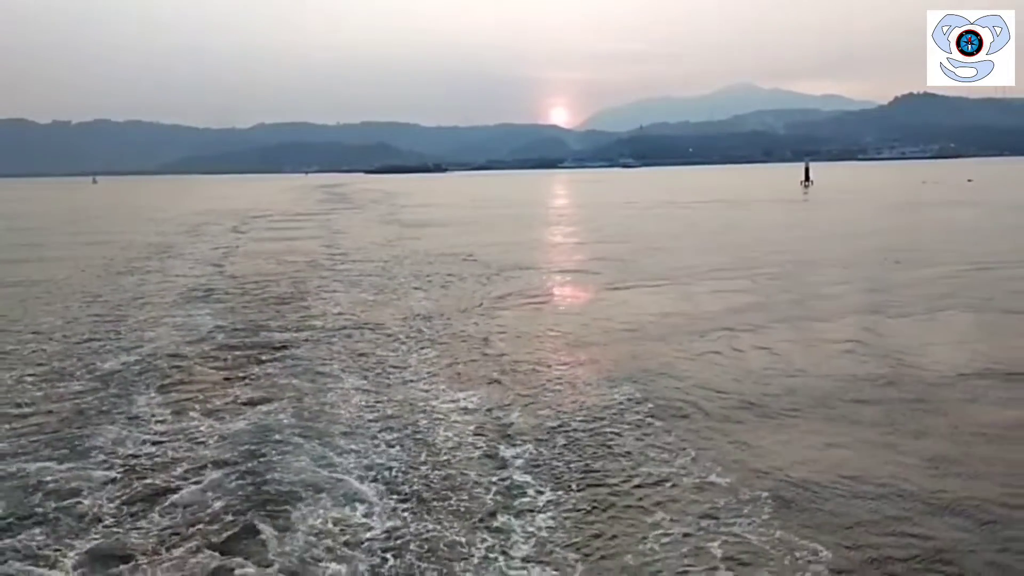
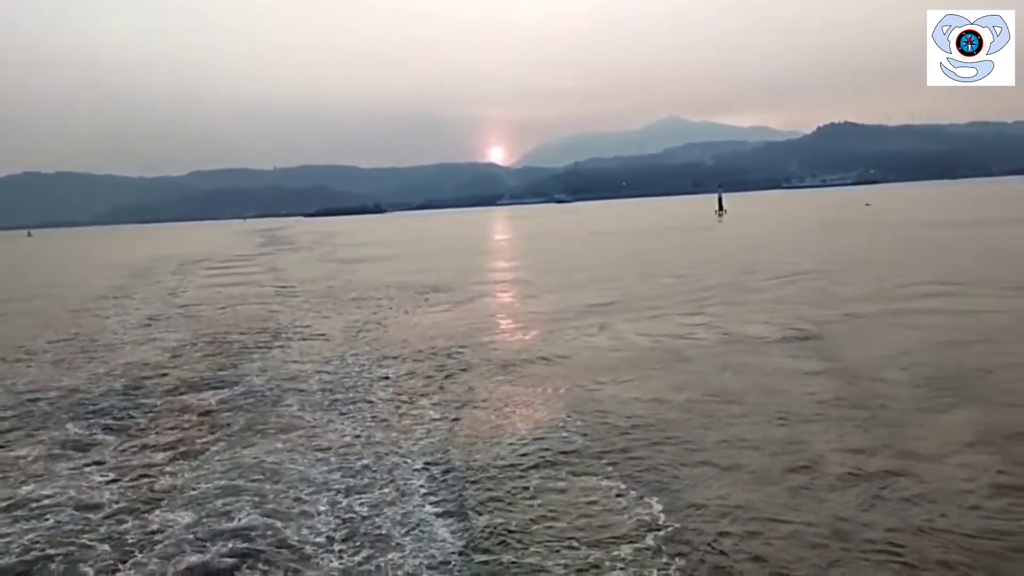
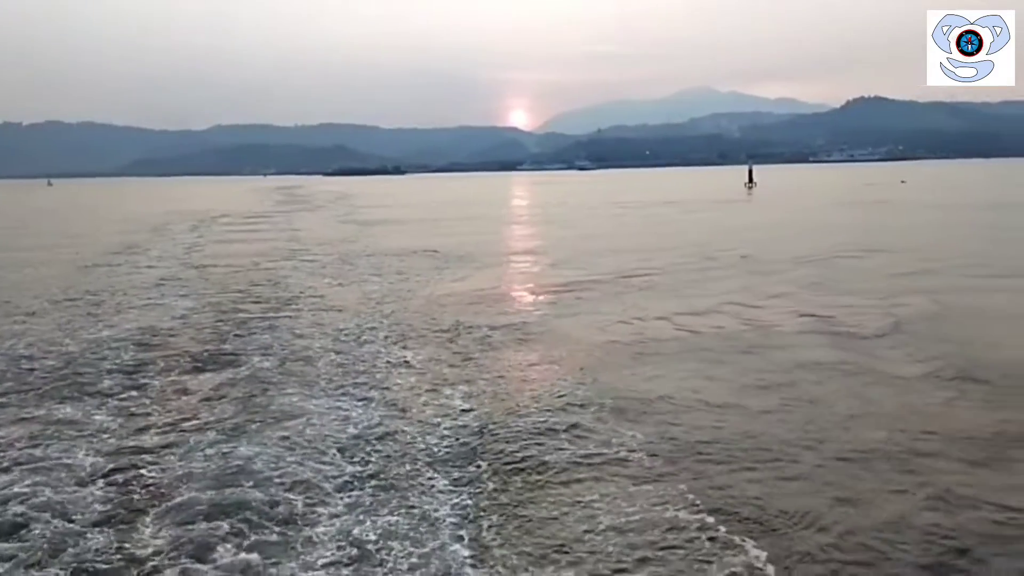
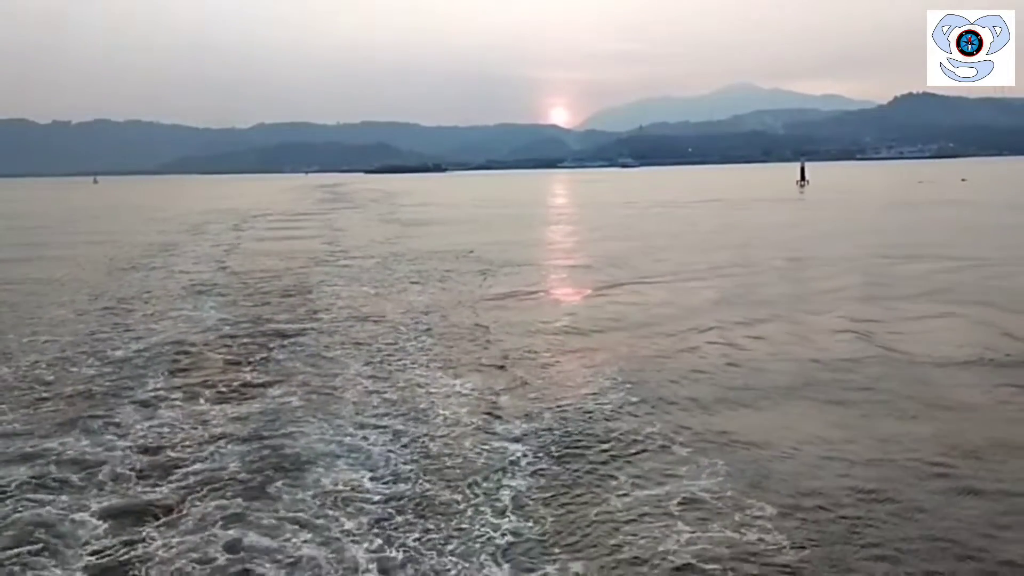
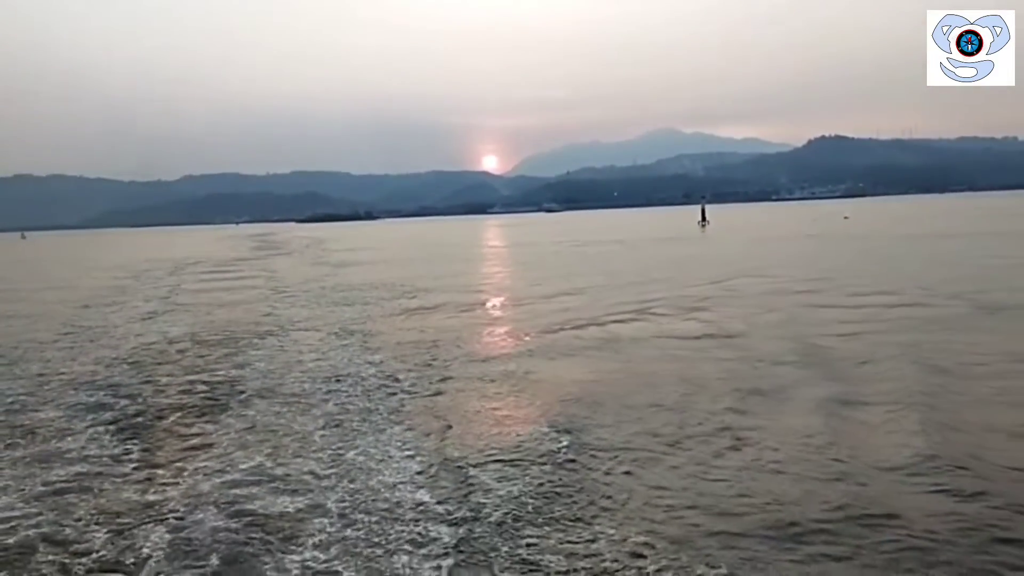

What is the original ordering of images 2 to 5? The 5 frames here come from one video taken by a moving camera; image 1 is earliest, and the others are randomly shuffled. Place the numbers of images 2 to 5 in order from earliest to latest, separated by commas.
4, 3, 2, 5
